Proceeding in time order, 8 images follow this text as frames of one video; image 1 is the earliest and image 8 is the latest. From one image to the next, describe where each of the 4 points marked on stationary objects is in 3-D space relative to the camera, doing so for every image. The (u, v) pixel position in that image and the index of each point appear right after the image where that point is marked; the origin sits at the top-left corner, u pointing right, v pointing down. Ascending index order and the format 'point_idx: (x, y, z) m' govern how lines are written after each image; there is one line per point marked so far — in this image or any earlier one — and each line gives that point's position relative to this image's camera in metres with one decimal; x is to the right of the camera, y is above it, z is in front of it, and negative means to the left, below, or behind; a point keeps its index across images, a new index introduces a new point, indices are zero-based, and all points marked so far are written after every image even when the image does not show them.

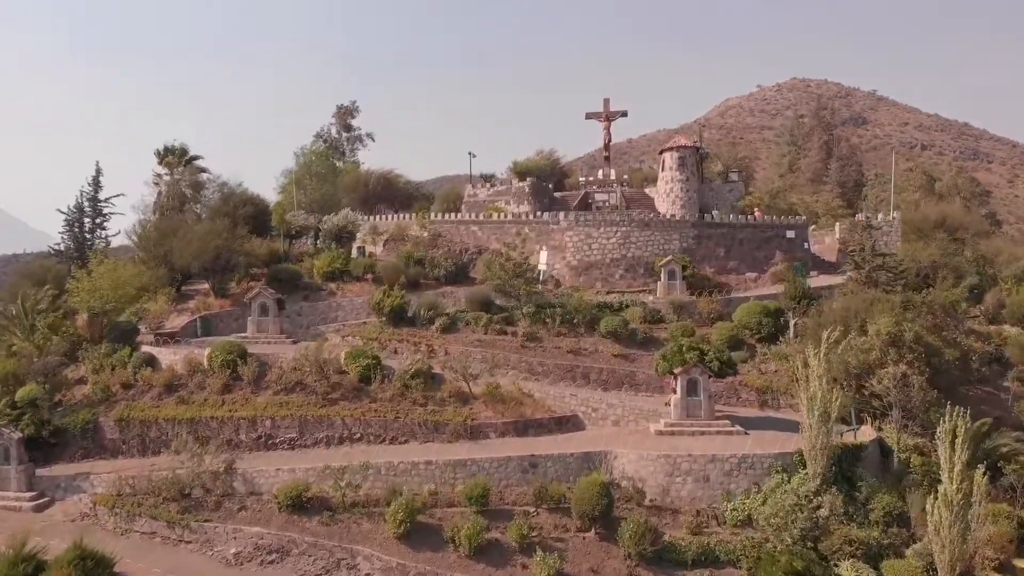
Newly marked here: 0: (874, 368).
0: (+9.2, -2.1, +19.8) m
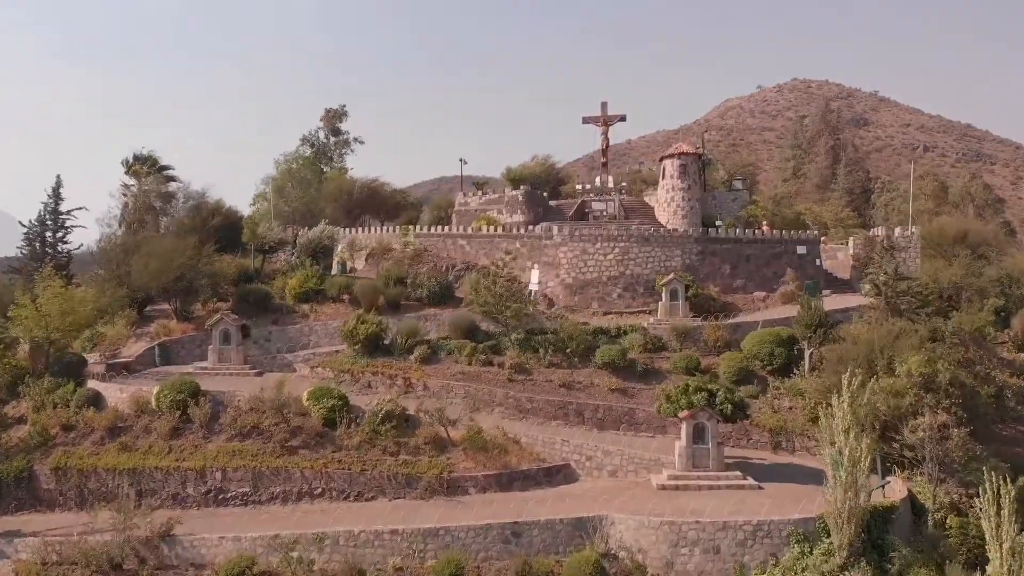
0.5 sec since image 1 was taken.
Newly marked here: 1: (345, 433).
0: (+8.8, -2.9, +17.5) m
1: (-3.9, -3.4, +18.5) m
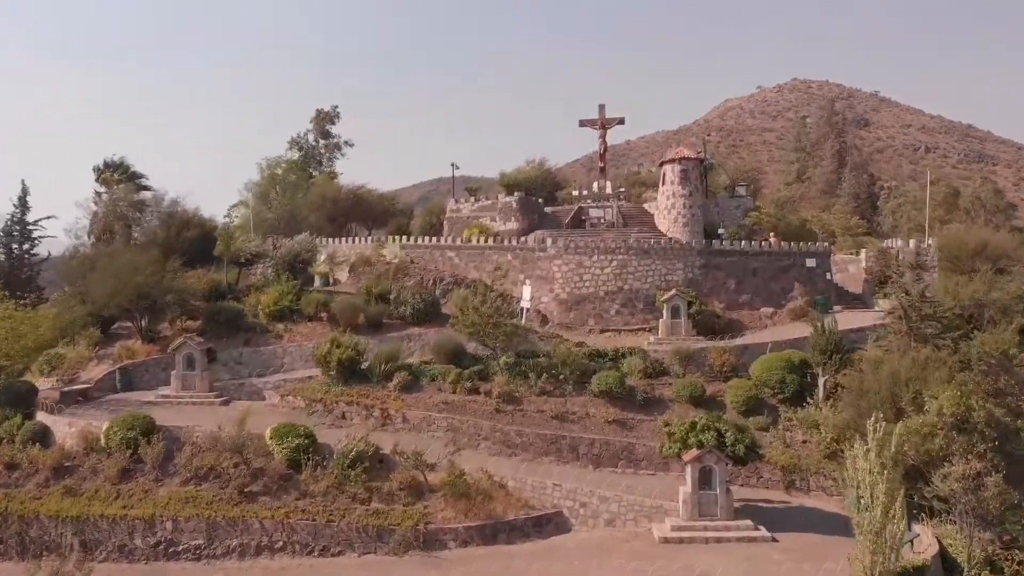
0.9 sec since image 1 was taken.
0: (+8.5, -3.4, +15.6) m
1: (-4.3, -4.0, +16.6) m
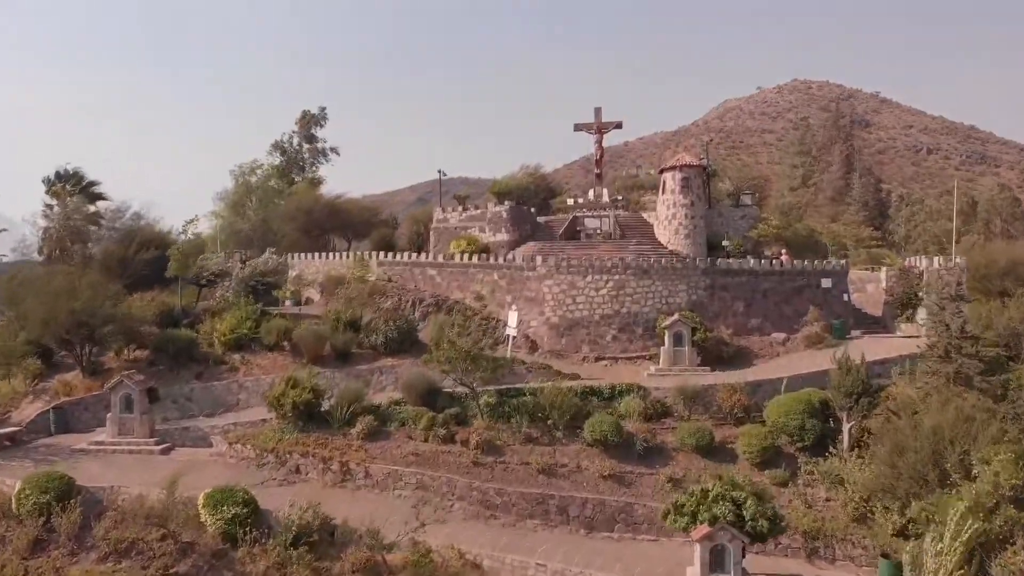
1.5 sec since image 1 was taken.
0: (+8.1, -4.2, +13.0) m
1: (-4.7, -4.8, +14.0) m
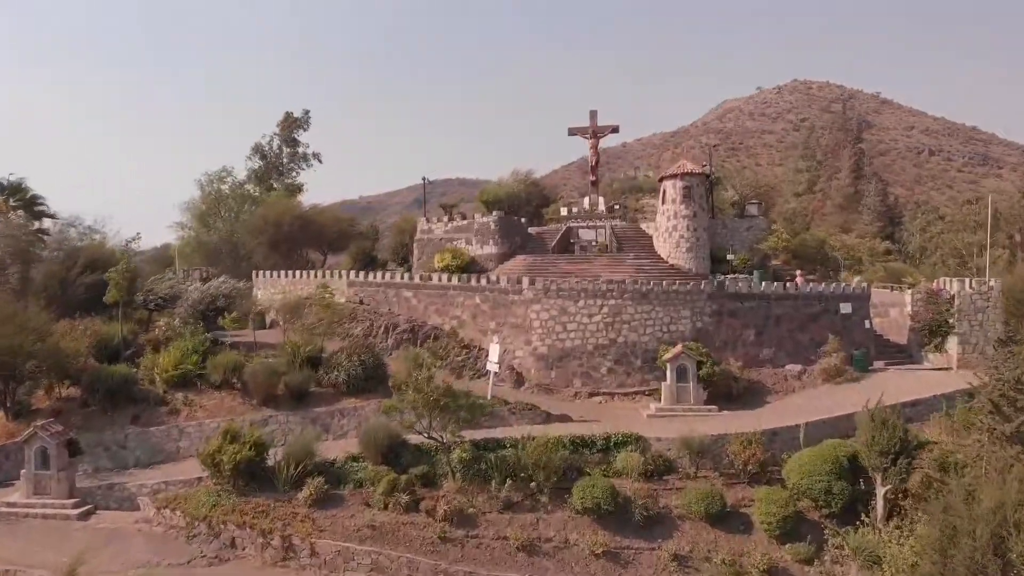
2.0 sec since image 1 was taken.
0: (+7.6, -5.0, +10.3) m
1: (-5.2, -5.5, +11.2) m
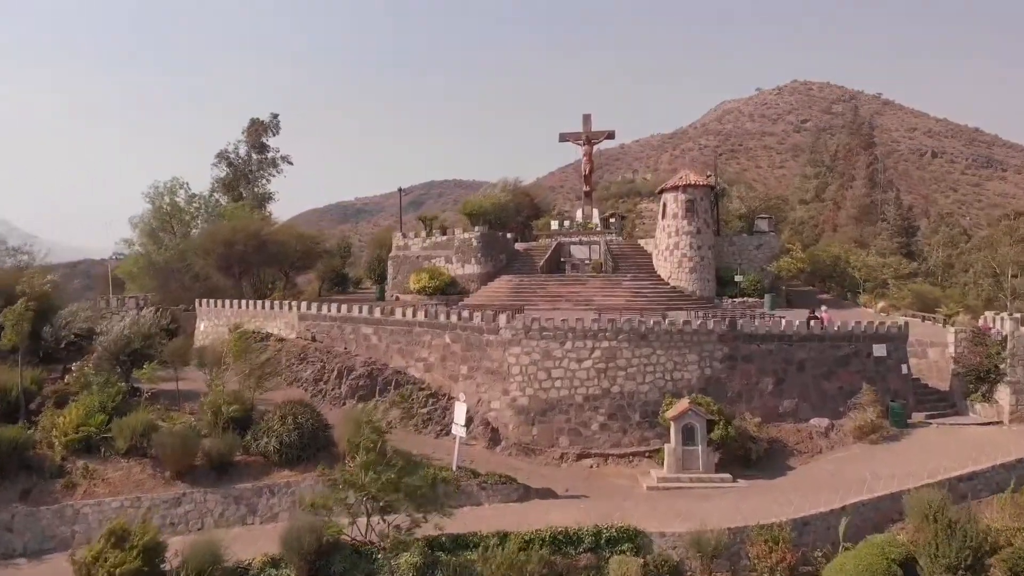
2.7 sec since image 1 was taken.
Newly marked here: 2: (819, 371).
0: (+7.0, -6.0, +6.8) m
1: (-5.8, -6.5, +7.6) m
2: (+7.8, -2.1, +19.7) m
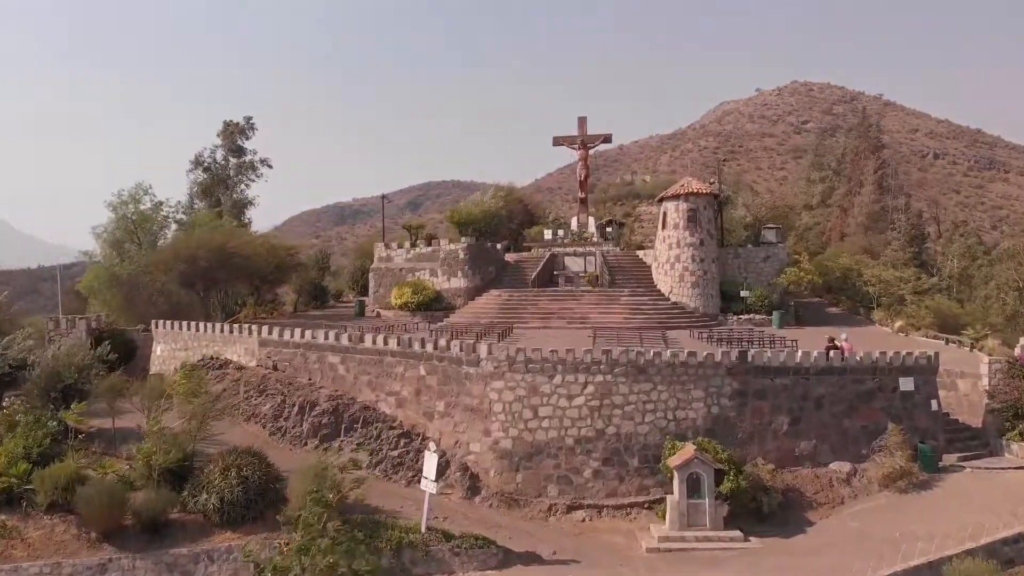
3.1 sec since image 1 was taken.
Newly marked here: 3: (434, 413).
0: (+6.6, -6.6, +4.6) m
1: (-6.2, -7.1, +5.4) m
2: (+7.4, -2.7, +17.5) m
3: (-1.8, -2.9, +18.0) m
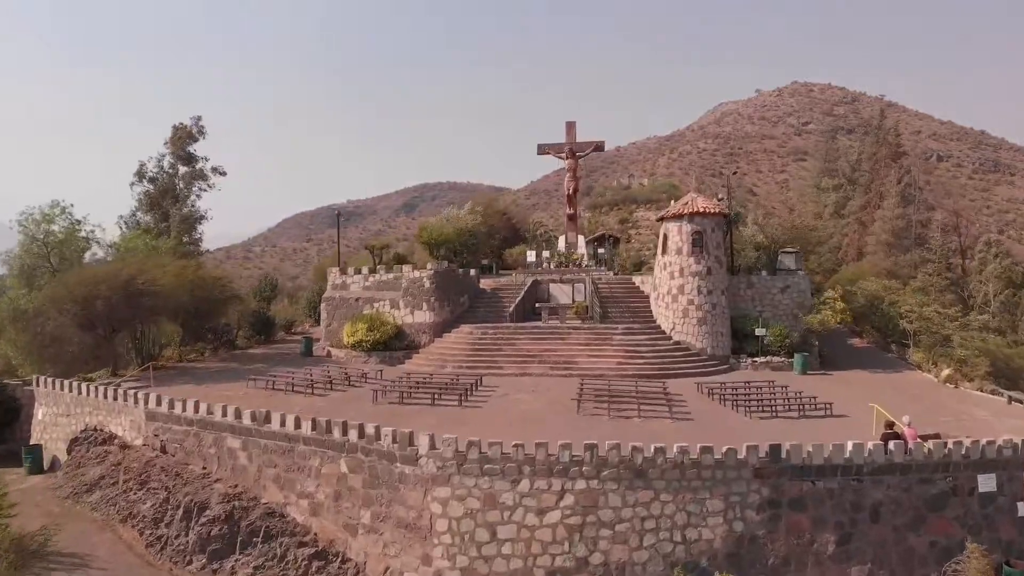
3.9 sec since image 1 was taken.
0: (+5.8, -7.7, +0.1) m
1: (-6.9, -8.3, +0.9) m
2: (+6.5, -3.9, +13.0) m
3: (-2.6, -4.0, +13.4) m
